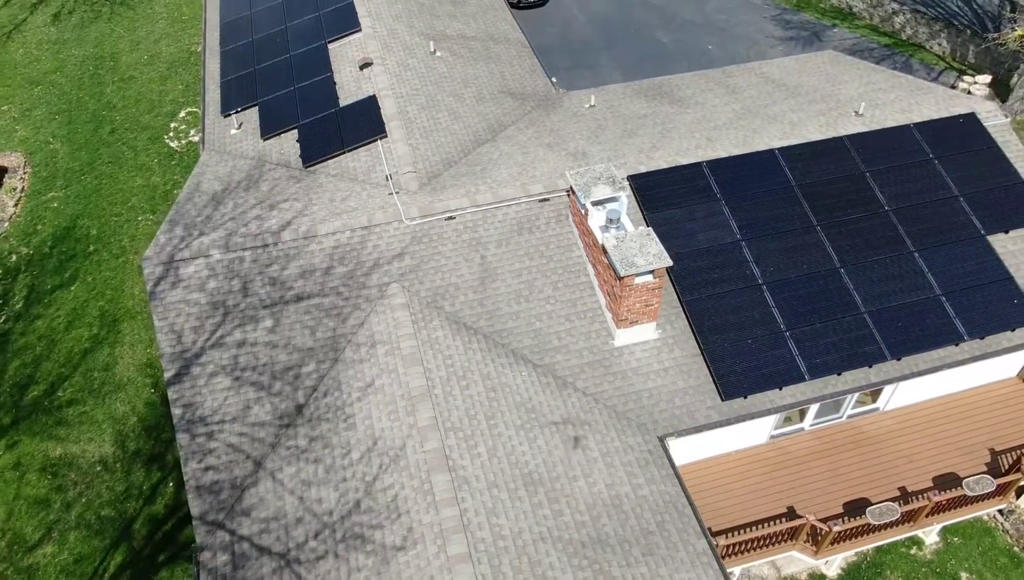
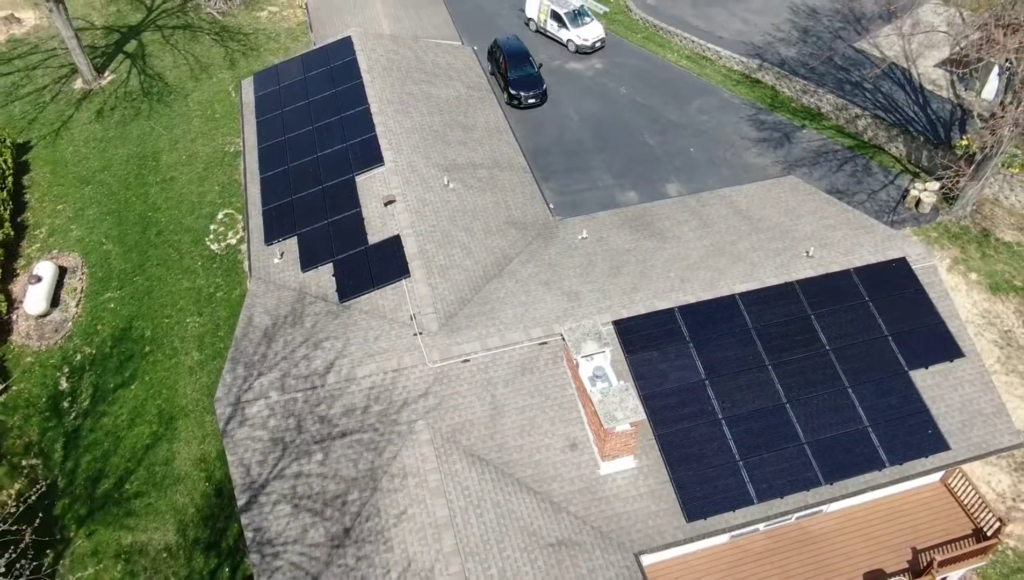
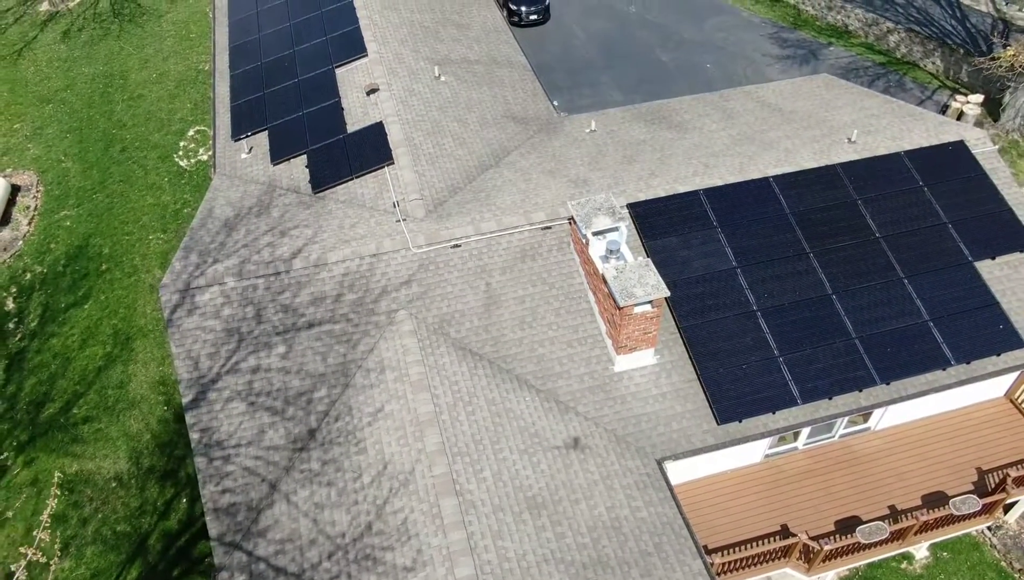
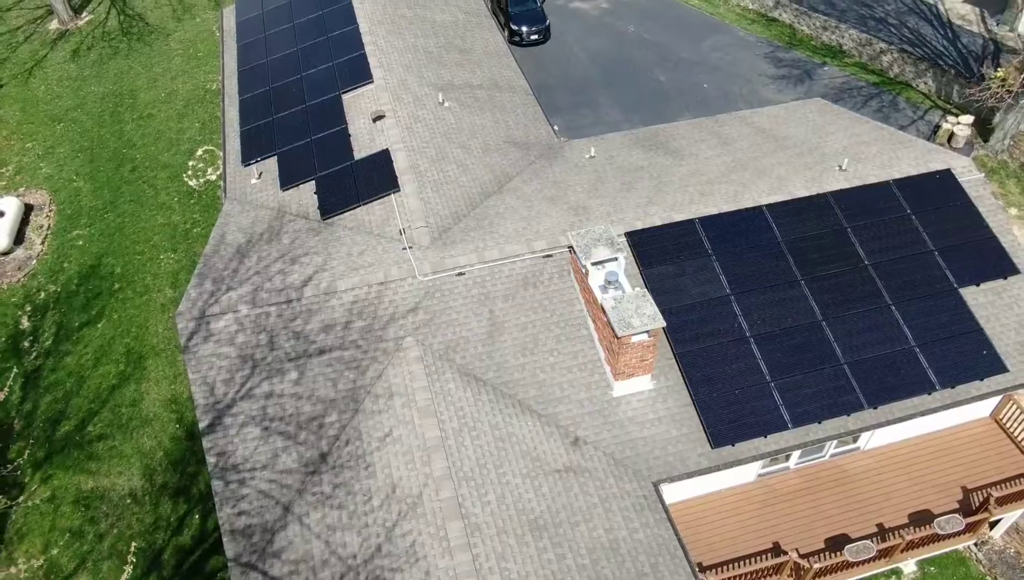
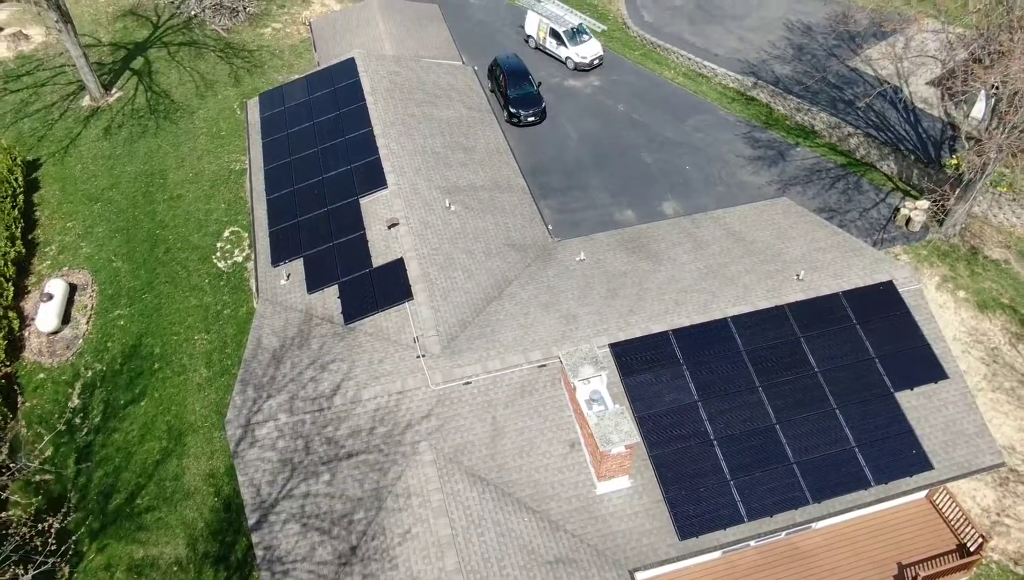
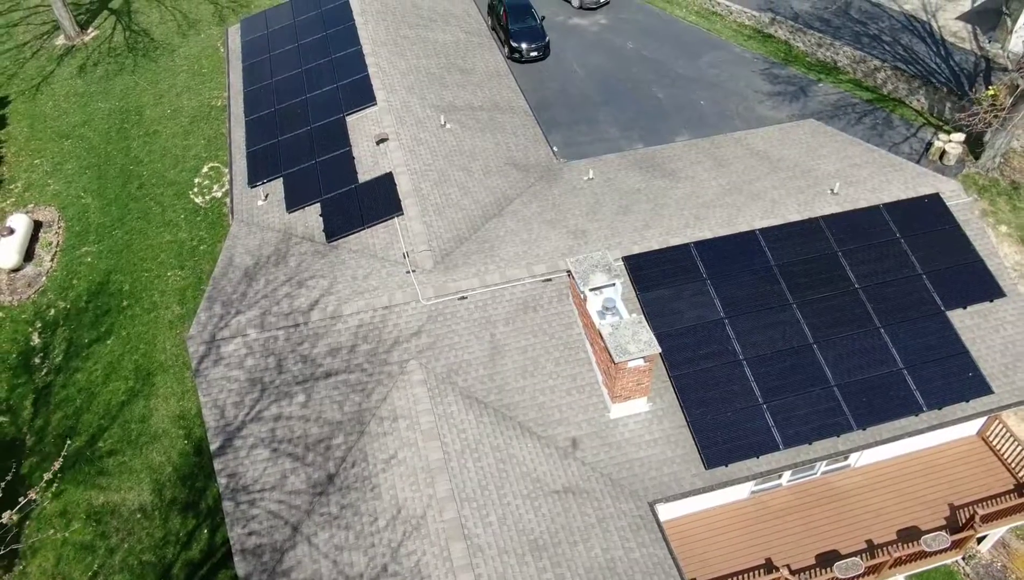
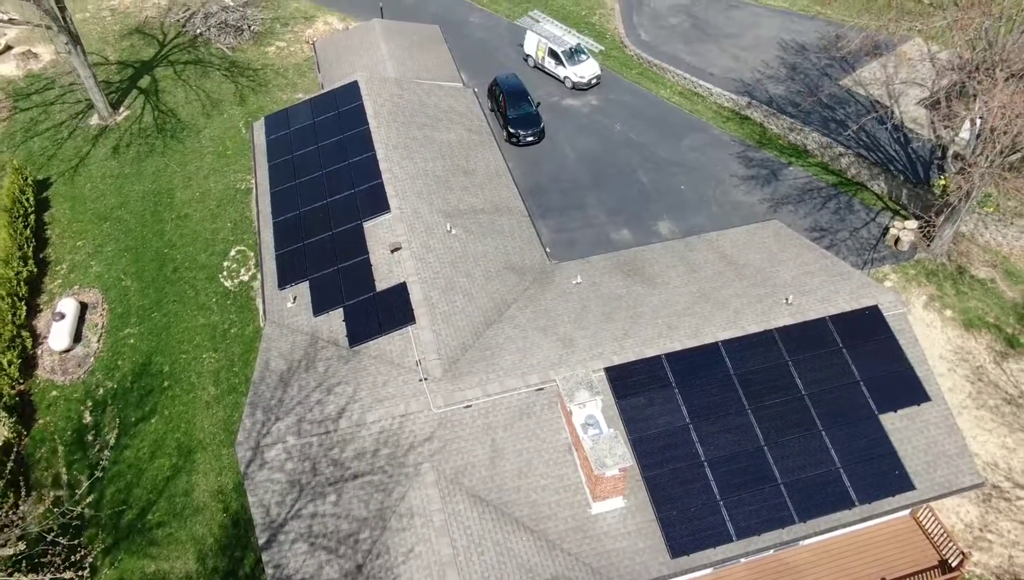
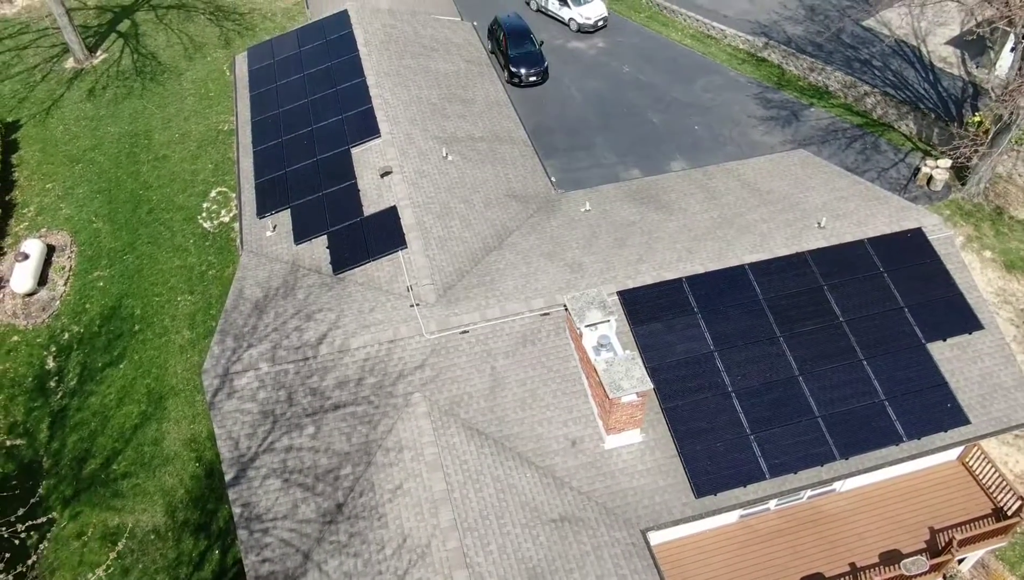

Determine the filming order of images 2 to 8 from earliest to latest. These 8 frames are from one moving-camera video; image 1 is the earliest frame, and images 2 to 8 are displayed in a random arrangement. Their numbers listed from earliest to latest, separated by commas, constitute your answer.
3, 4, 6, 8, 2, 5, 7
